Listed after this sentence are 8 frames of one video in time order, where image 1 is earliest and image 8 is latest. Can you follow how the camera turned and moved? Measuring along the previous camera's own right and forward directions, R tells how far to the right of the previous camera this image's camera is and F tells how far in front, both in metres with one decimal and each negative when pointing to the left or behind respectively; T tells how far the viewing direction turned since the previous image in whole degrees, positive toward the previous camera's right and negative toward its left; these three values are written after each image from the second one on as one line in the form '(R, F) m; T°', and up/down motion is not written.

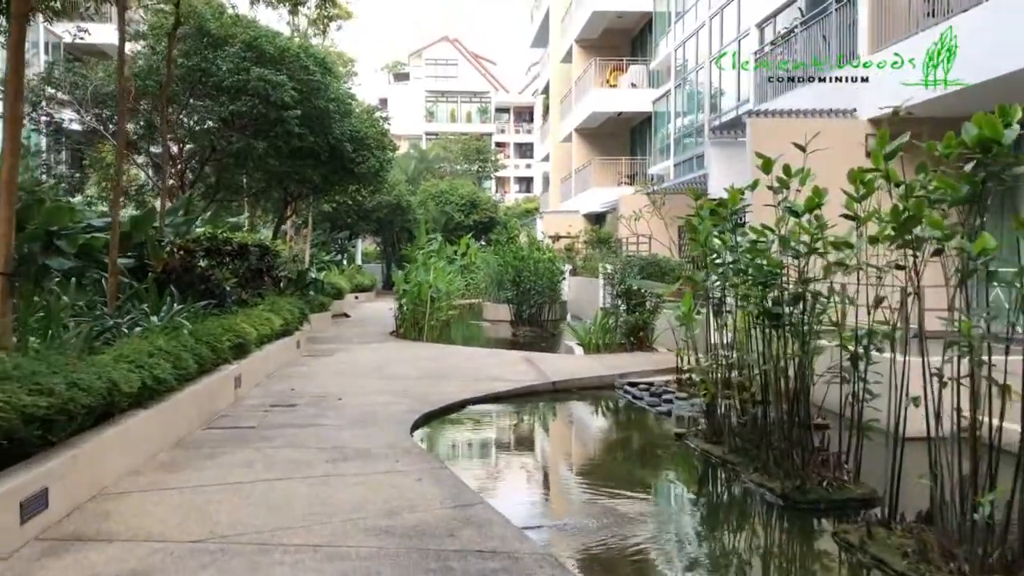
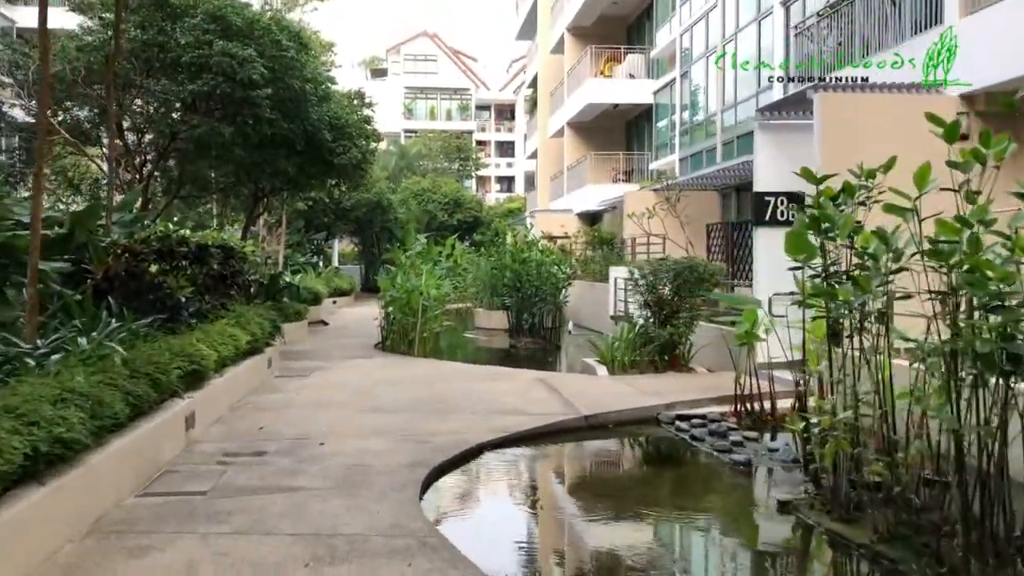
(-0.4, +1.8) m; +2°
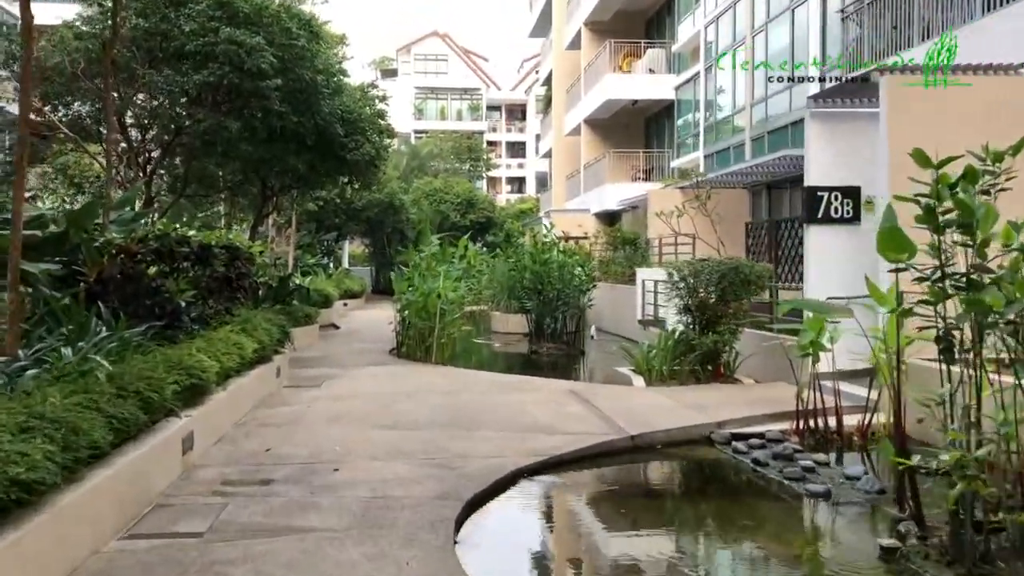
(-0.2, +0.8) m; -1°
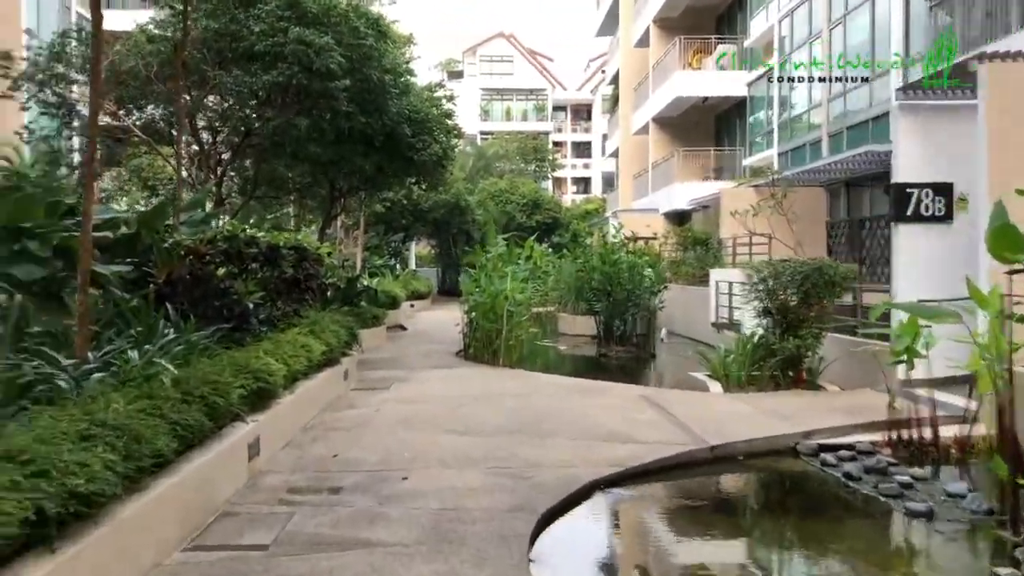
(-0.1, +0.2) m; -4°
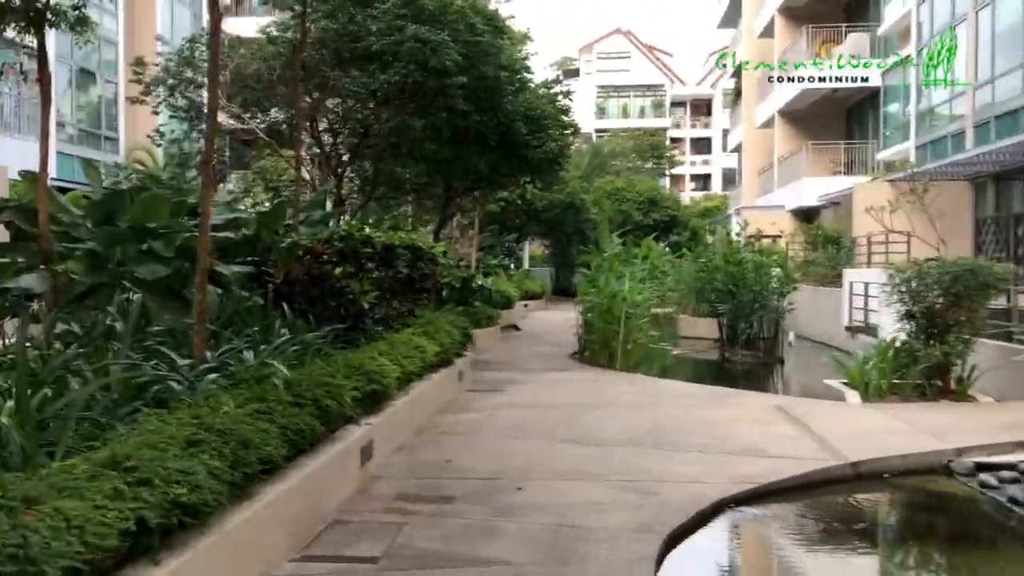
(0.0, +0.3) m; -7°
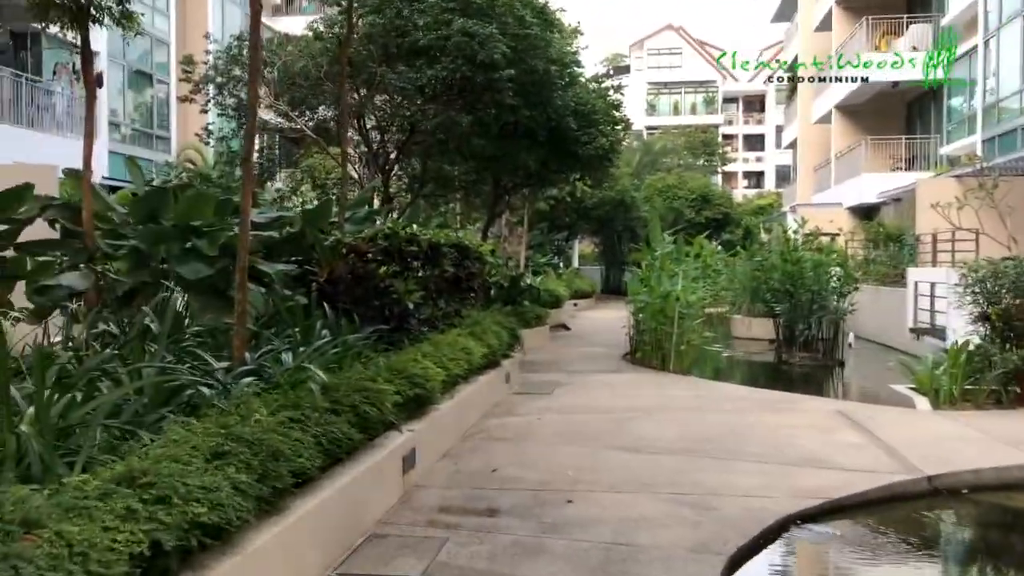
(0.0, +0.3) m; -3°
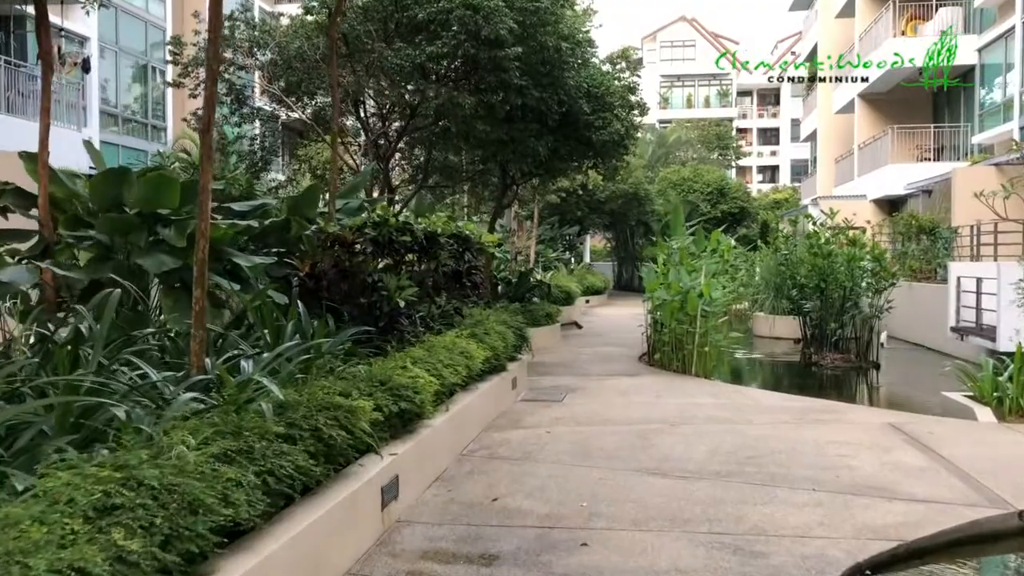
(0.0, +0.9) m; -1°
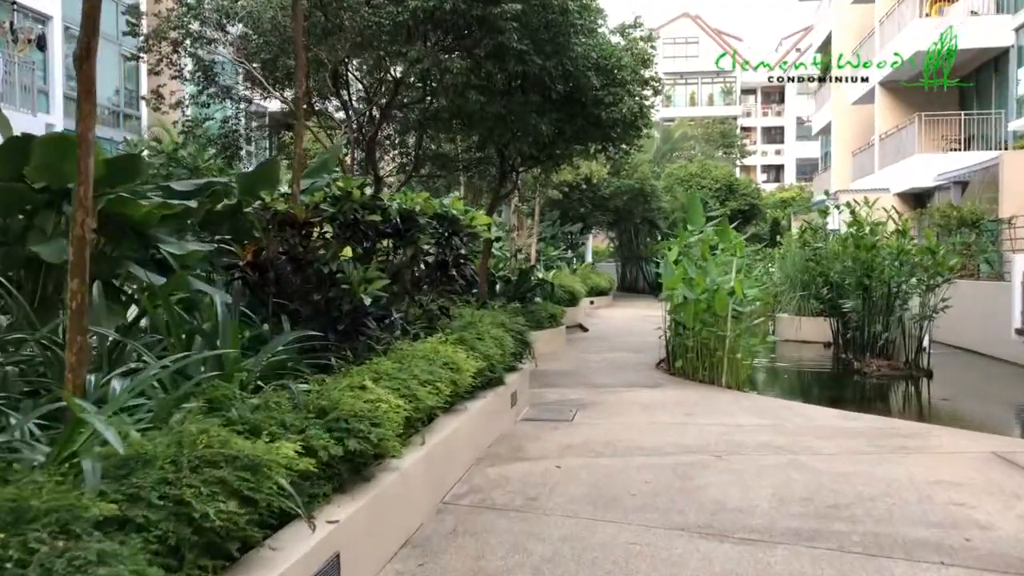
(0.0, +1.5) m; 0°
